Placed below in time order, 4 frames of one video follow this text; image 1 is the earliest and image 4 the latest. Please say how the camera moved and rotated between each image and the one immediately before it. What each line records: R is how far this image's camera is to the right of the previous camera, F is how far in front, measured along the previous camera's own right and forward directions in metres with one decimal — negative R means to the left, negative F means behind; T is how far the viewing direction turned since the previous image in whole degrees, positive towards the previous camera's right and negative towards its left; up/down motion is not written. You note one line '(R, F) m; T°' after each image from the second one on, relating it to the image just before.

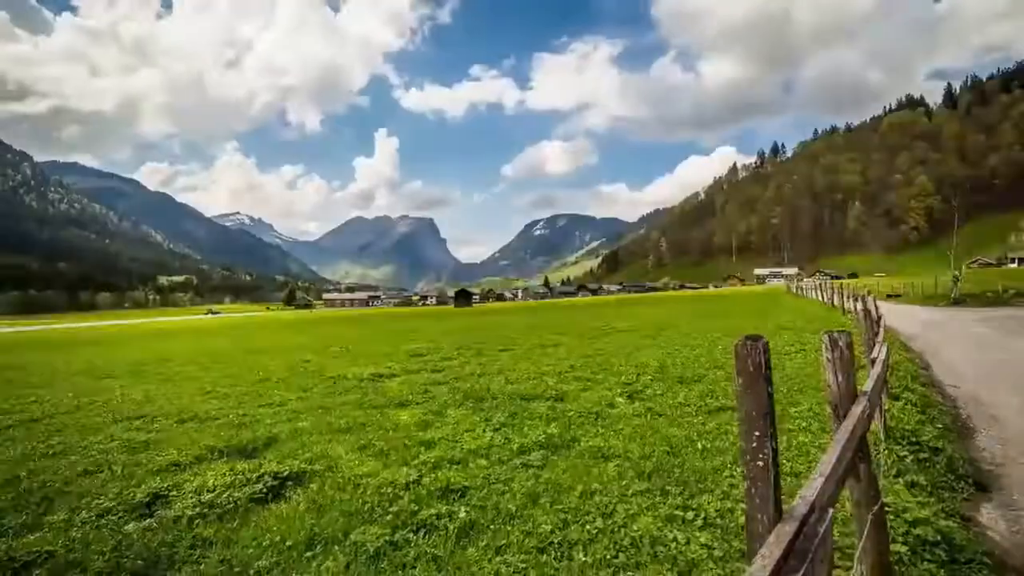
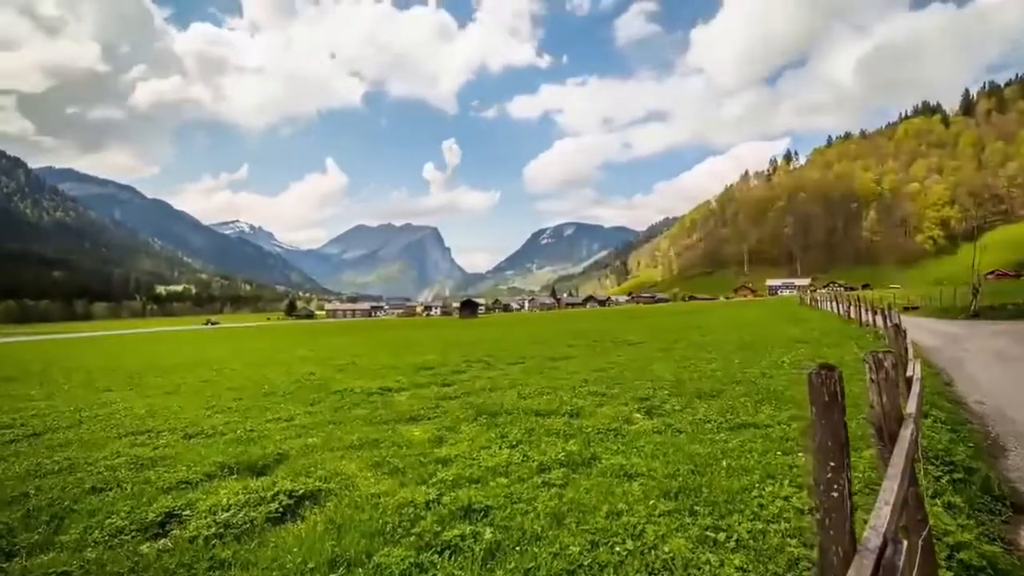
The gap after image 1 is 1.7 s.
(-1.1, +0.3) m; +1°
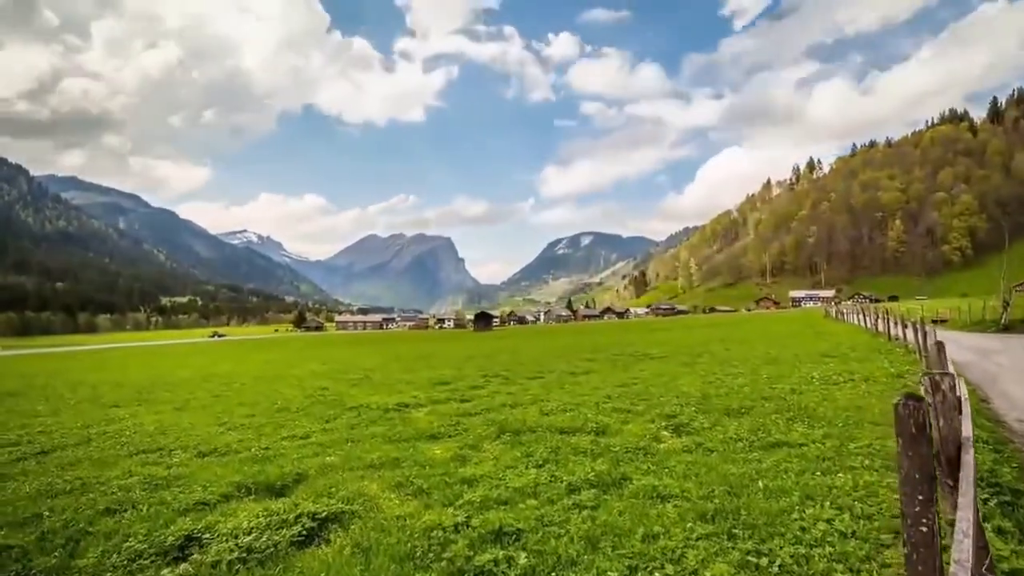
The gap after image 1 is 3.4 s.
(-1.2, +0.4) m; 0°
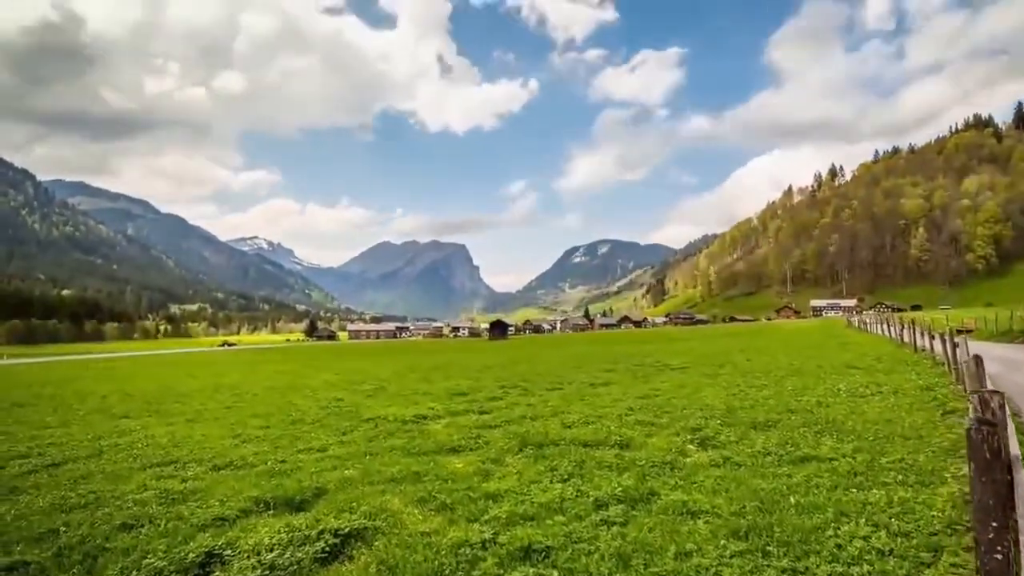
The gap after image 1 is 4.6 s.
(-0.9, +0.2) m; 0°
